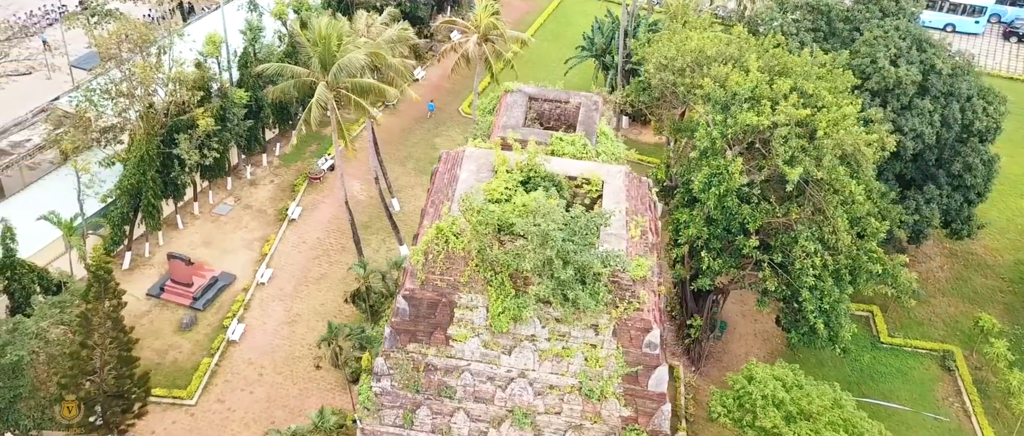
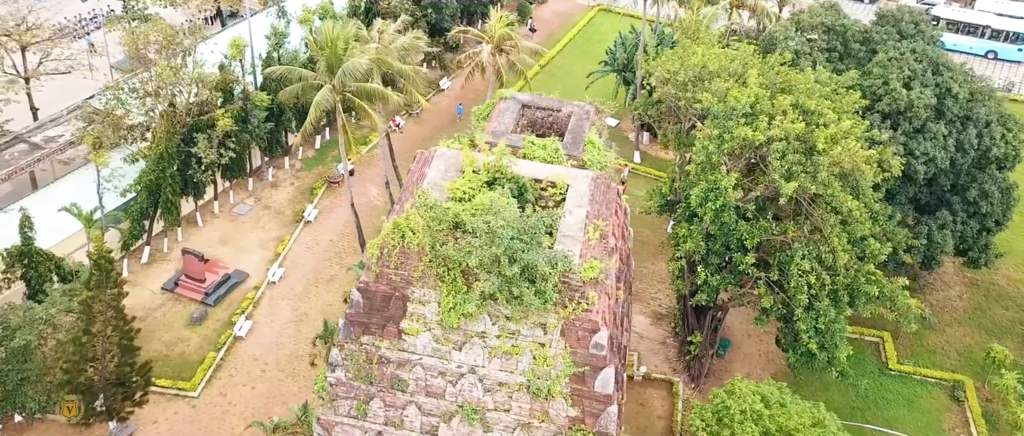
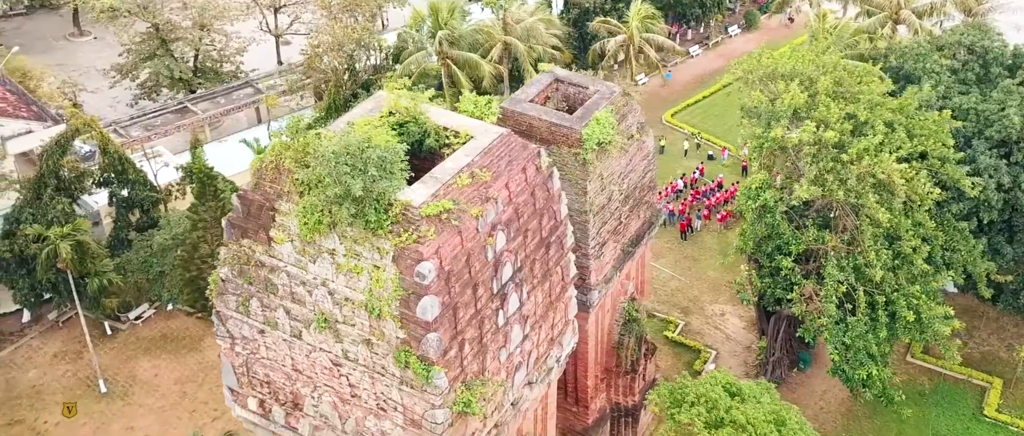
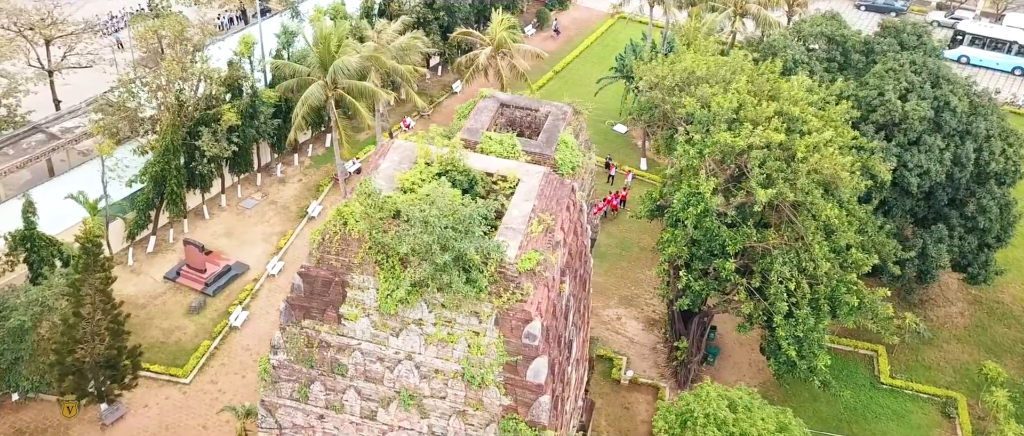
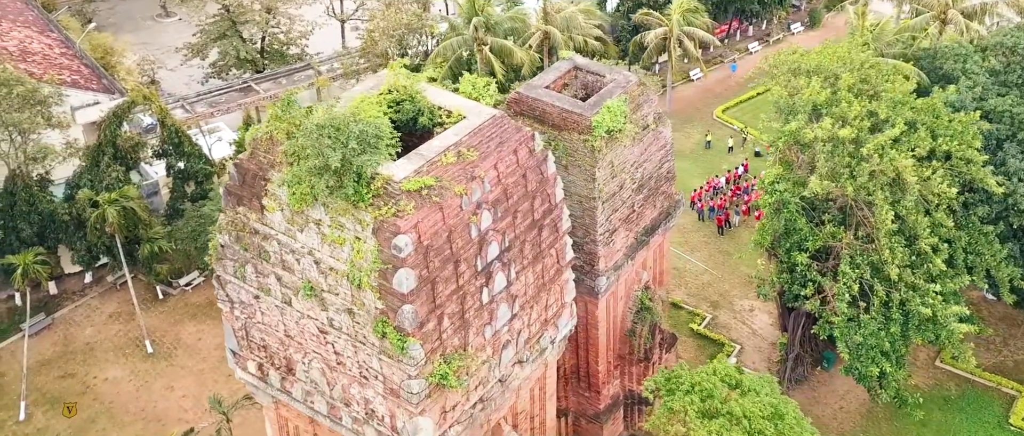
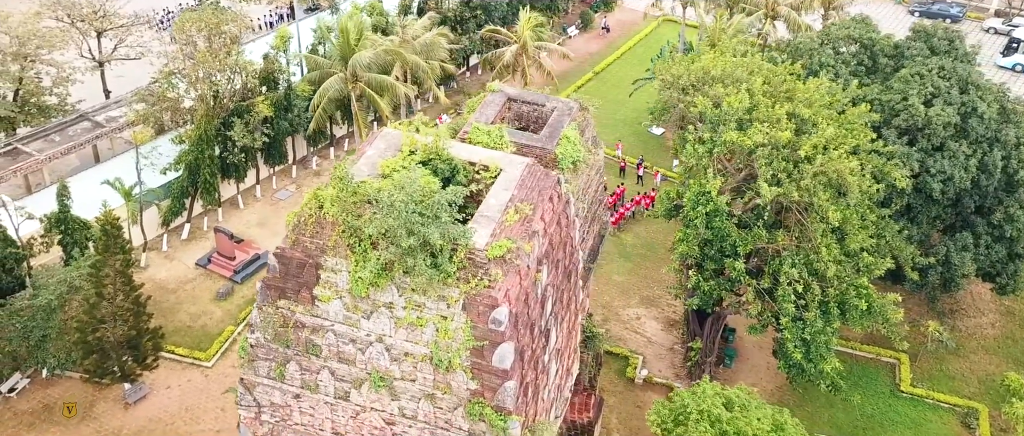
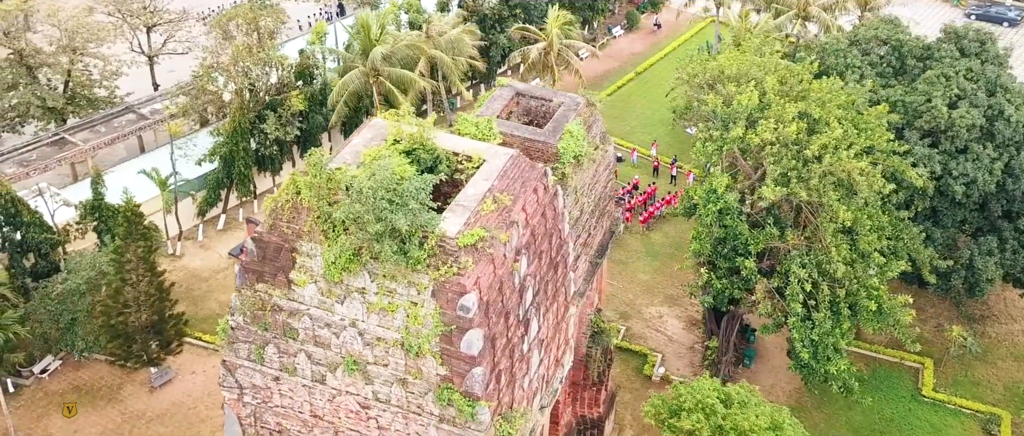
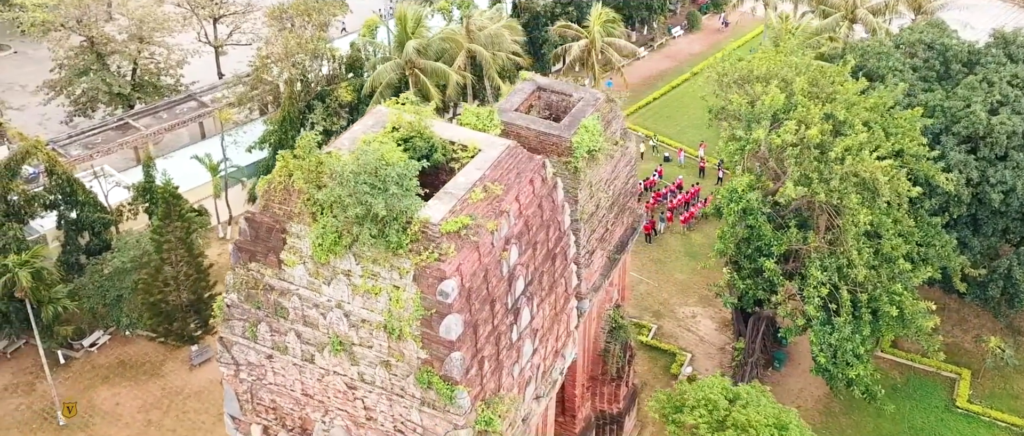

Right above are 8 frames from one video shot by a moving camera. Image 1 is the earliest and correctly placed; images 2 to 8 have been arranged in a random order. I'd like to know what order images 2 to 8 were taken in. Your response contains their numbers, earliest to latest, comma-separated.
2, 4, 6, 7, 8, 3, 5
